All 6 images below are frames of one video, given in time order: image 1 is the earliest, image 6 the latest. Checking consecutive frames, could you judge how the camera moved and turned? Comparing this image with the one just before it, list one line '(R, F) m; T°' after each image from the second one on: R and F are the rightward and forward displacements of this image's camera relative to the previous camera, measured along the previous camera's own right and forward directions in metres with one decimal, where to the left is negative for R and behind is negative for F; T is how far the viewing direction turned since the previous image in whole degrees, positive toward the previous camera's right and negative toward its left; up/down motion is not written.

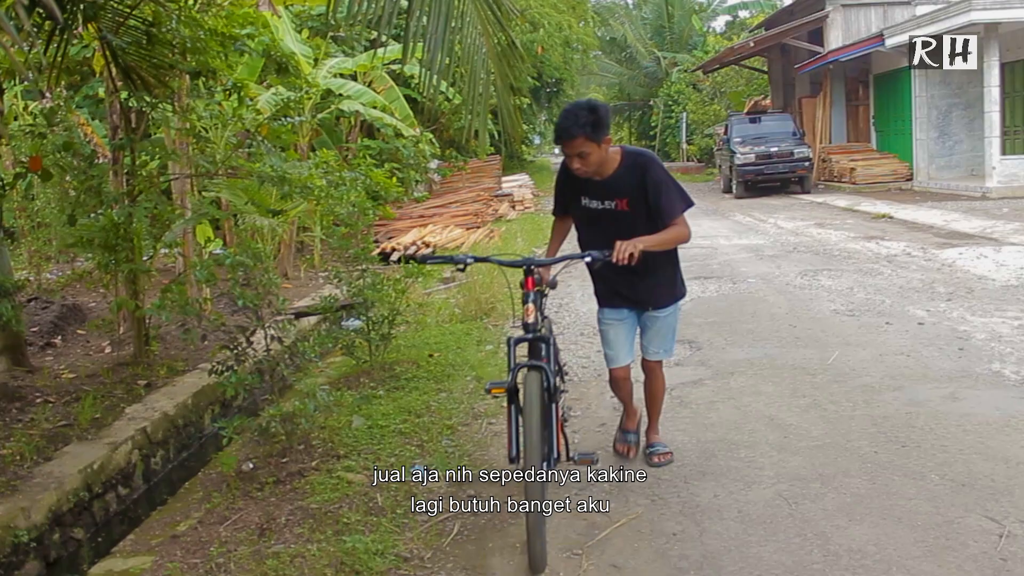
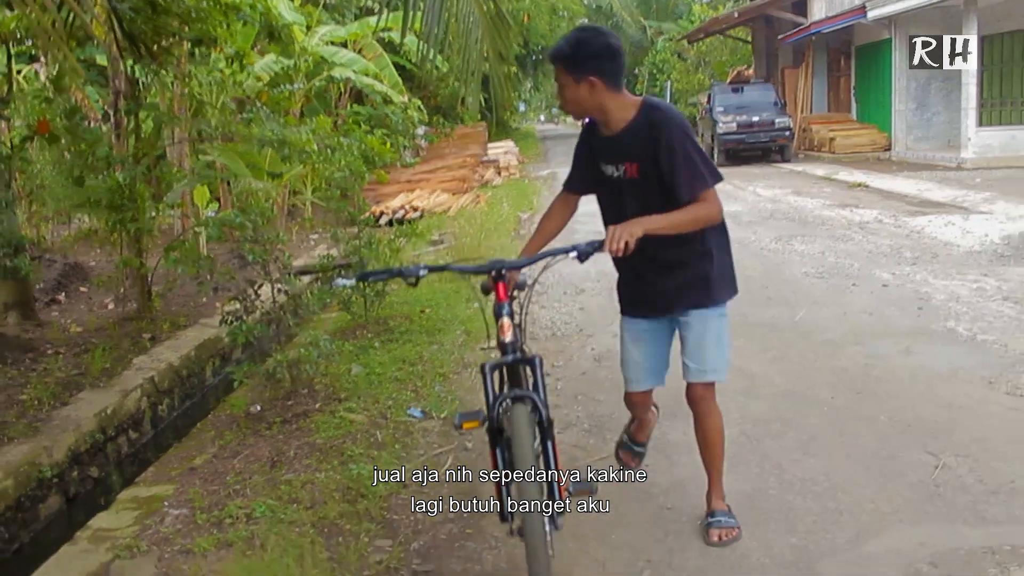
(0.0, -0.4) m; +1°
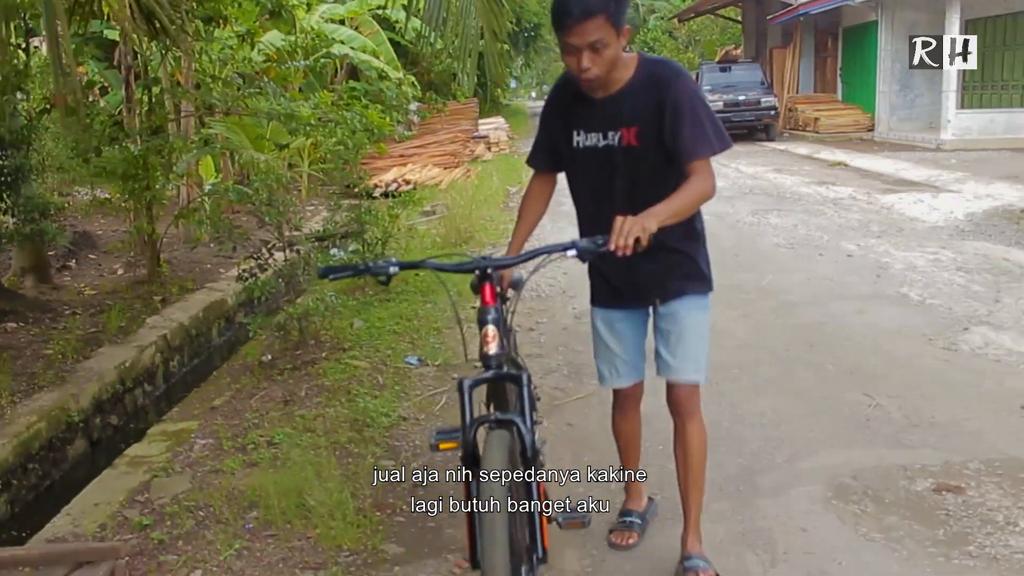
(0.0, -0.5) m; +1°
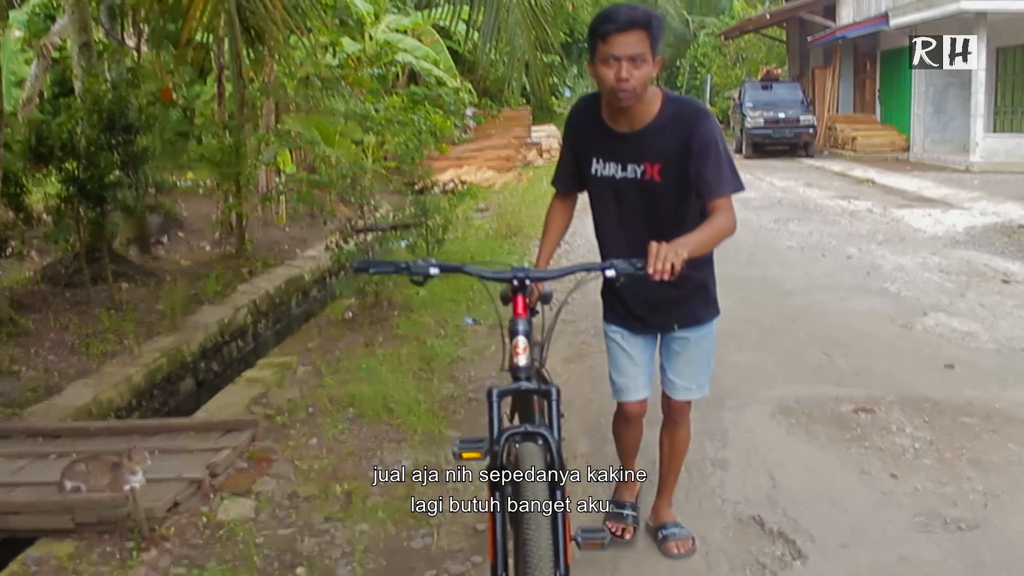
(0.0, -1.2) m; -2°
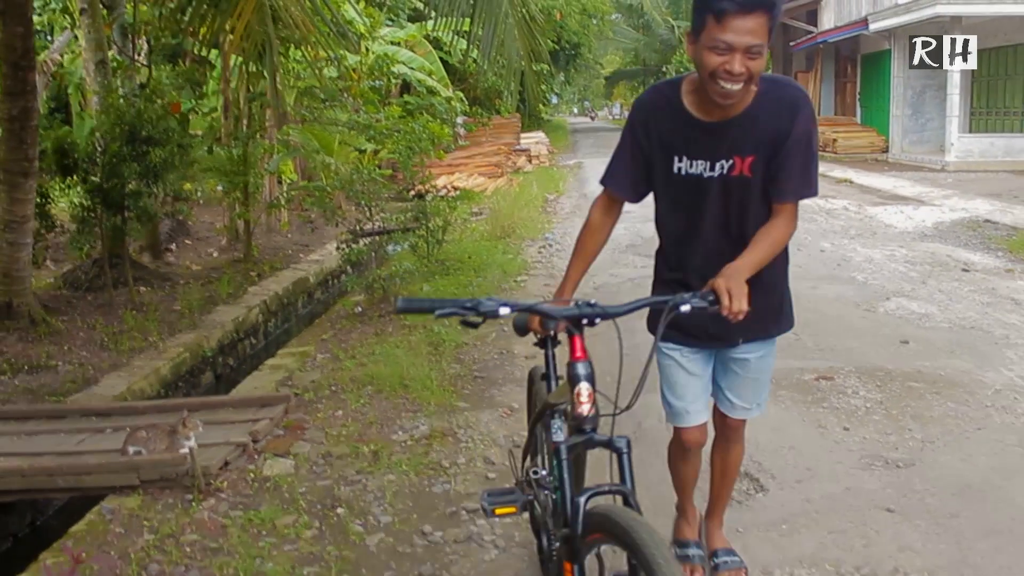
(-0.1, -0.6) m; +1°
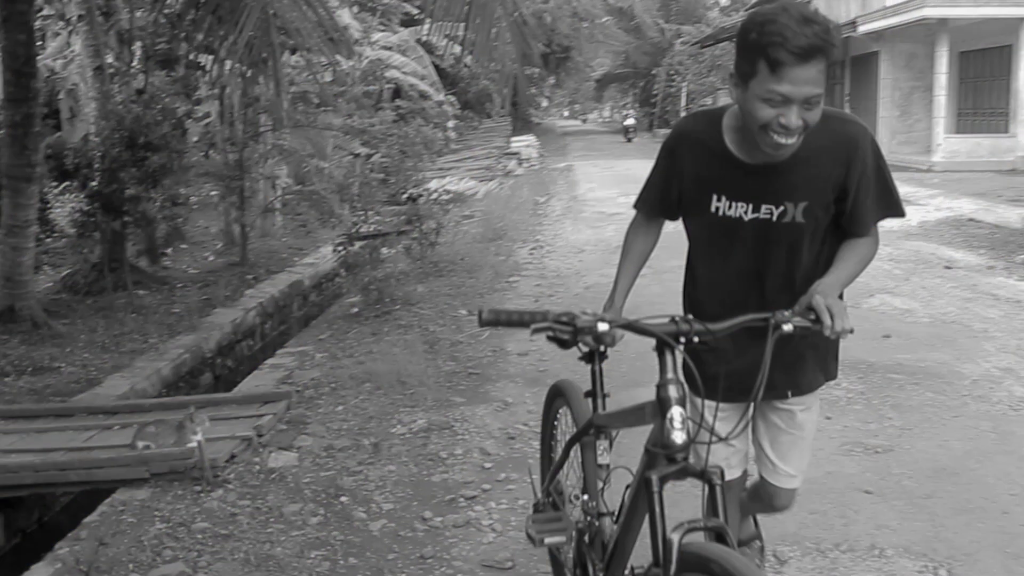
(0.0, -0.2) m; 0°
